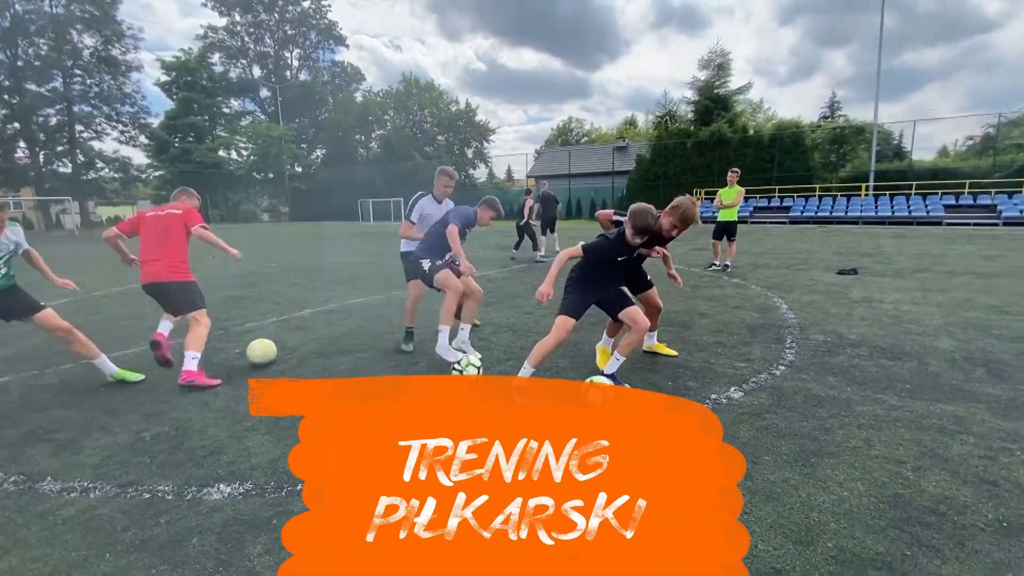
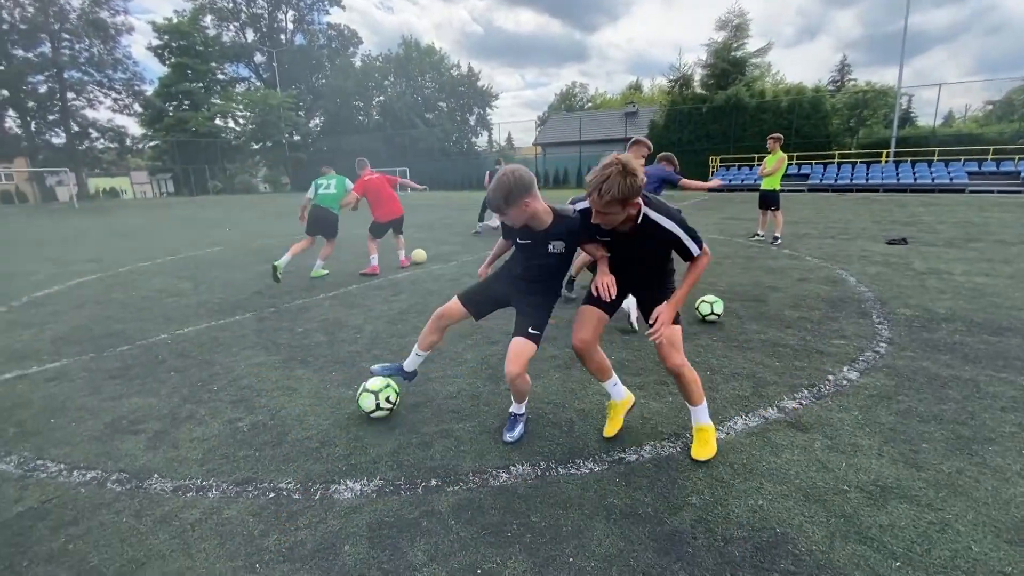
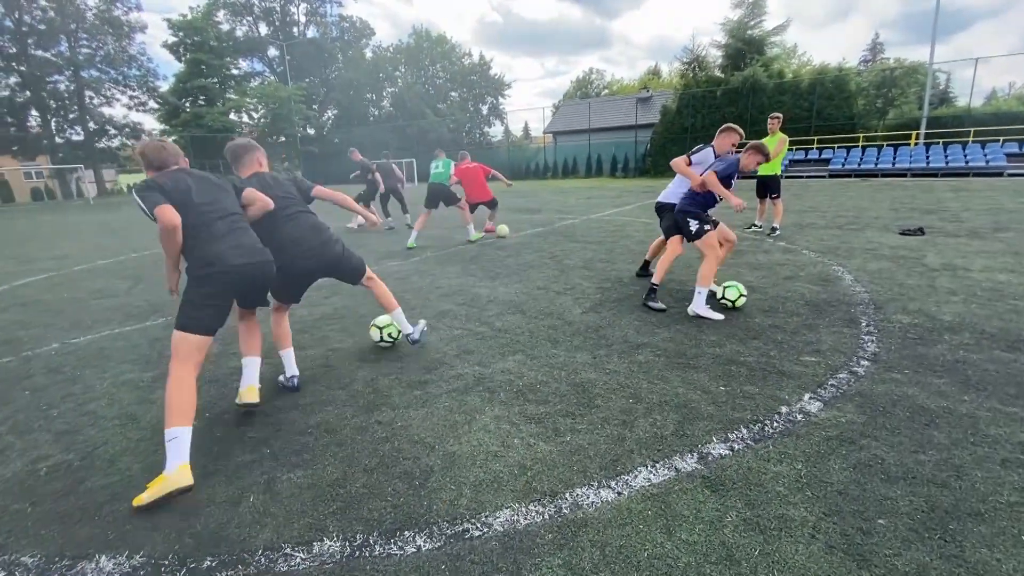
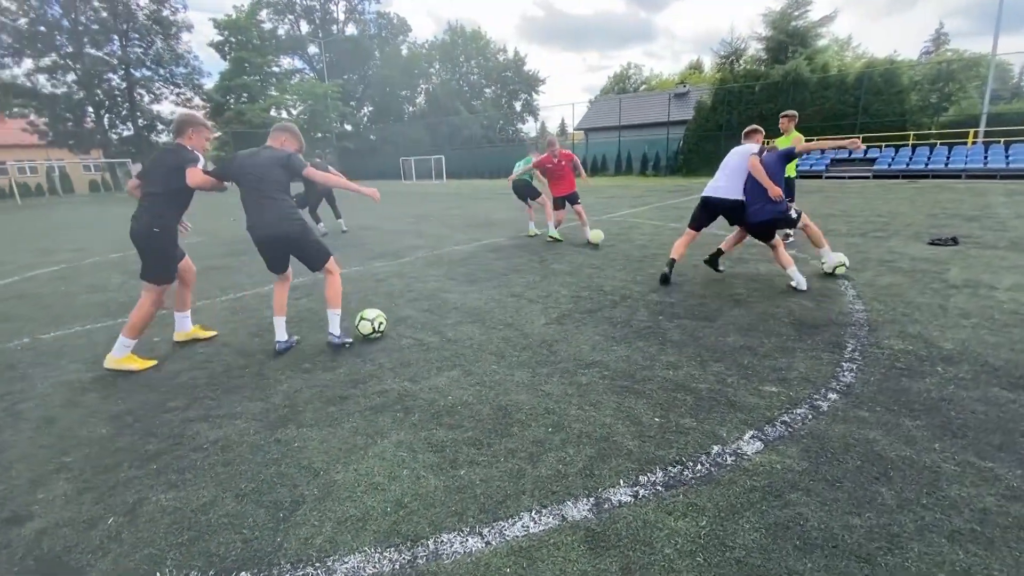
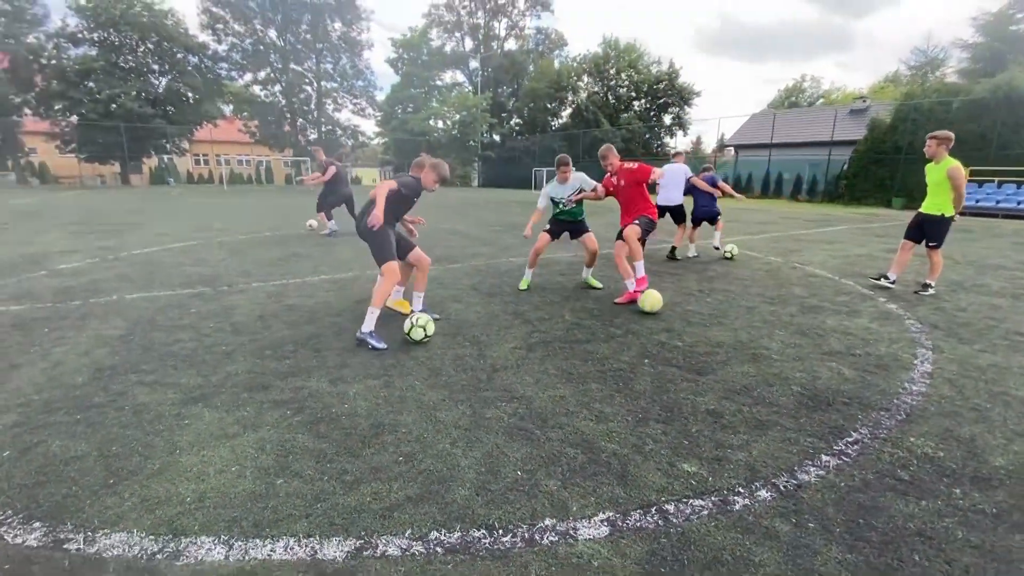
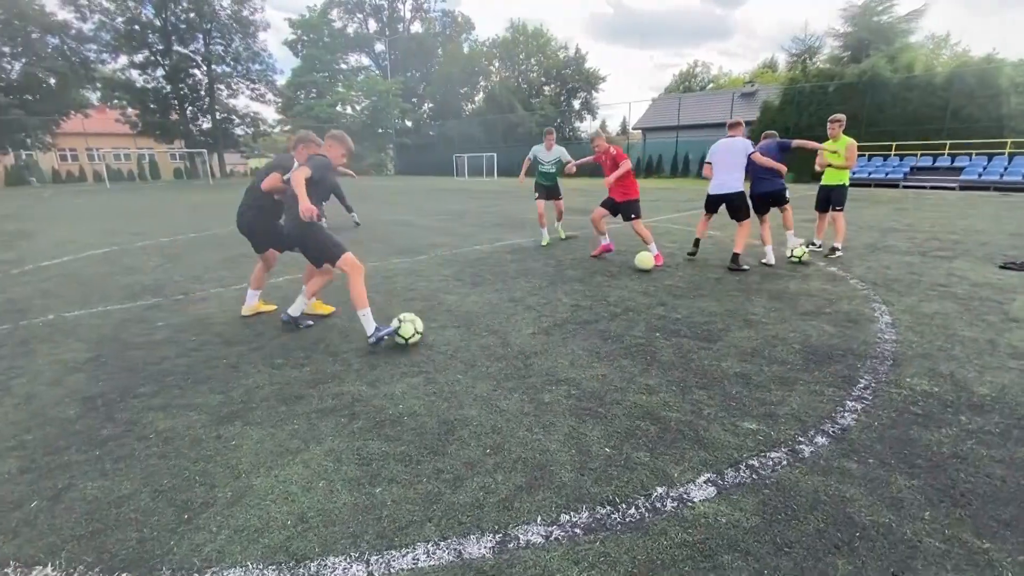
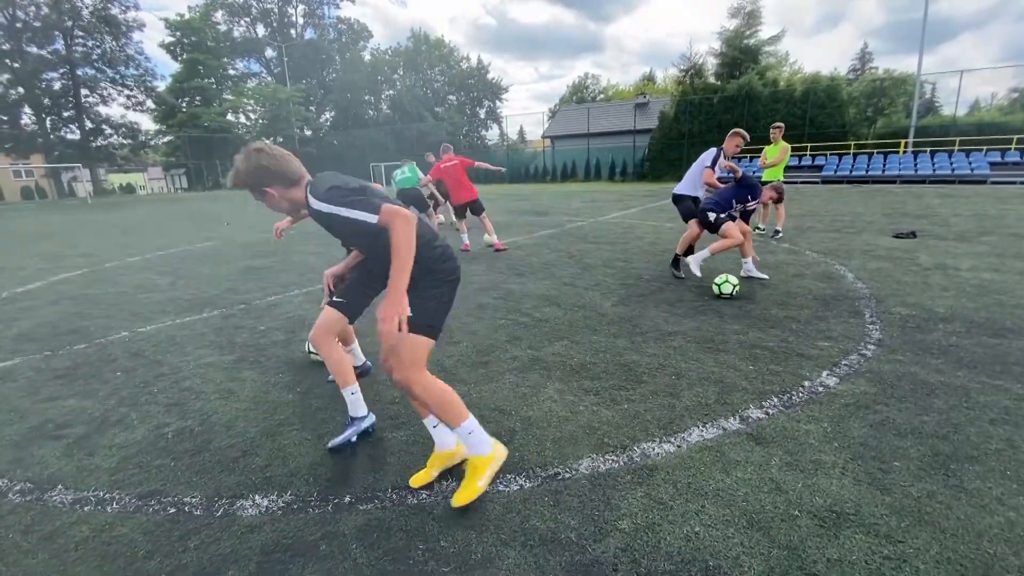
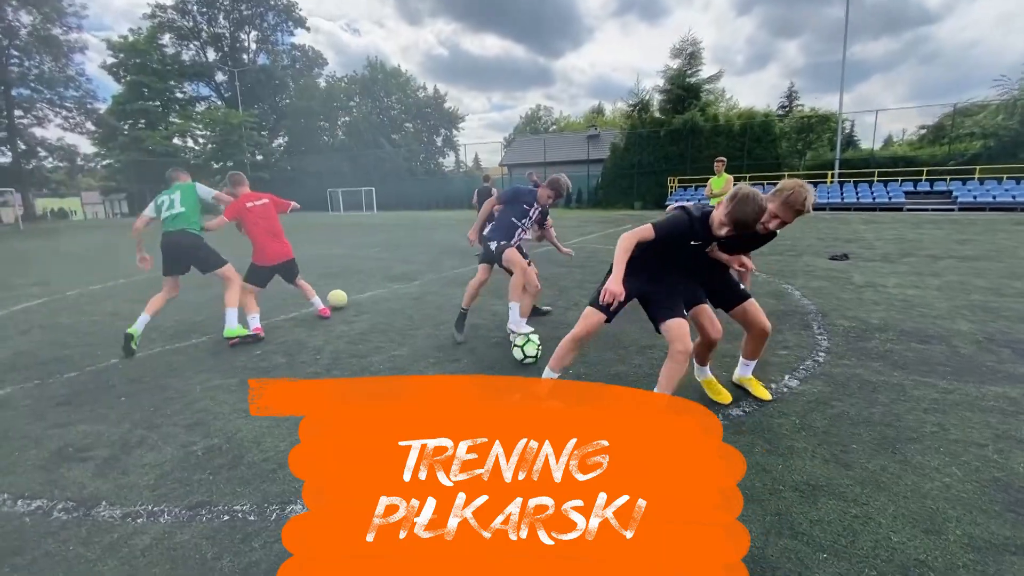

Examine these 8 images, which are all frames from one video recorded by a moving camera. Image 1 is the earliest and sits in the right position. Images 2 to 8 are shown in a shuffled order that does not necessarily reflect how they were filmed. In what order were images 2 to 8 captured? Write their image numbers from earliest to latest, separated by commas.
8, 2, 7, 3, 4, 6, 5
